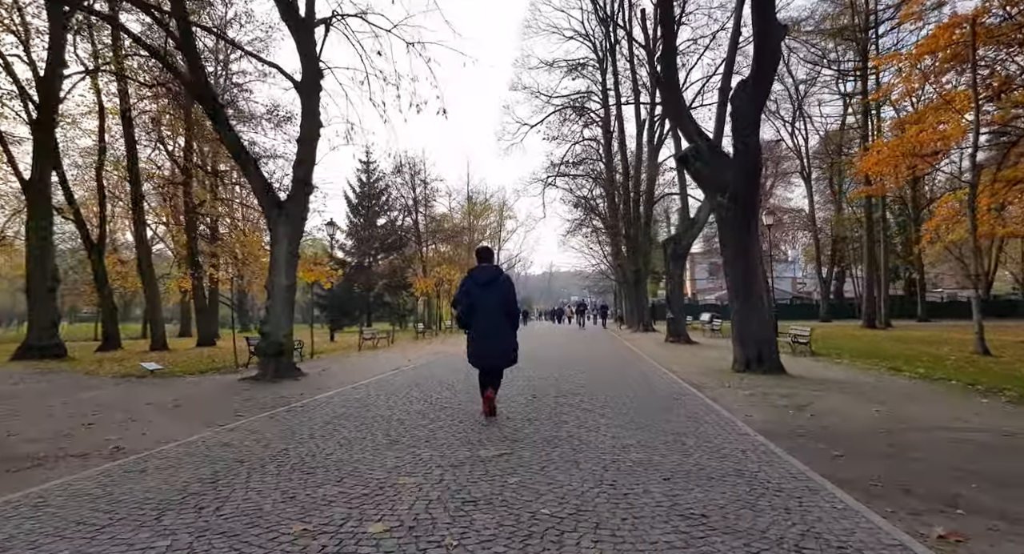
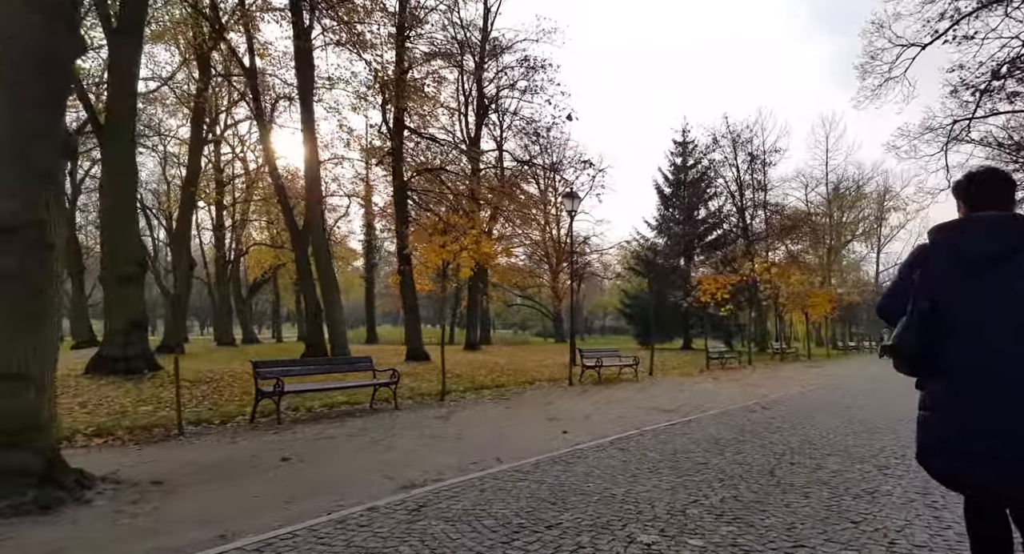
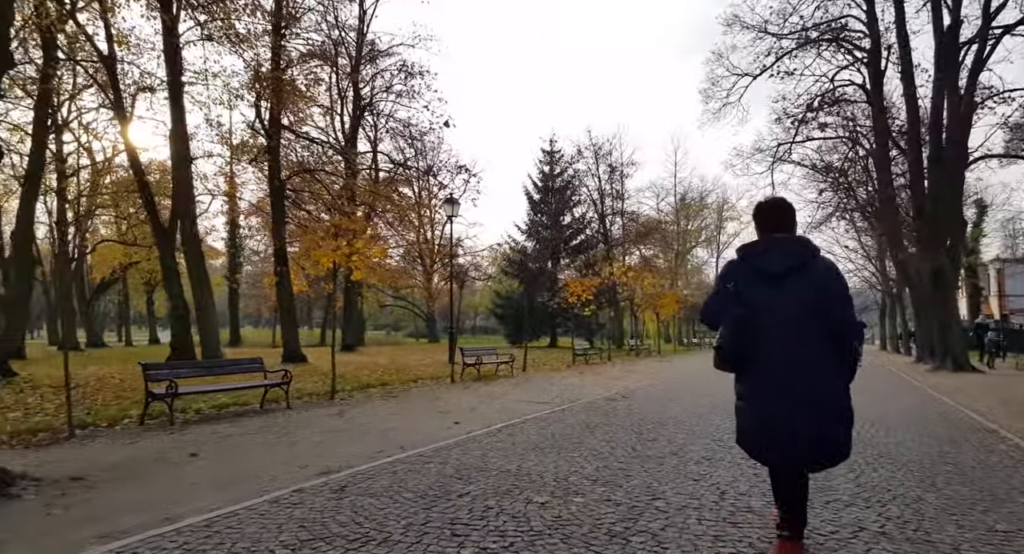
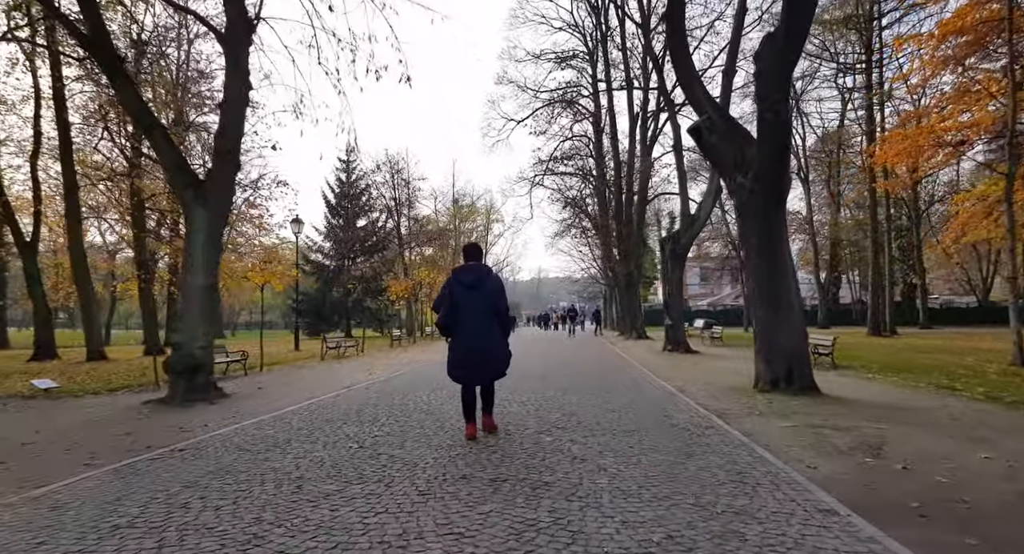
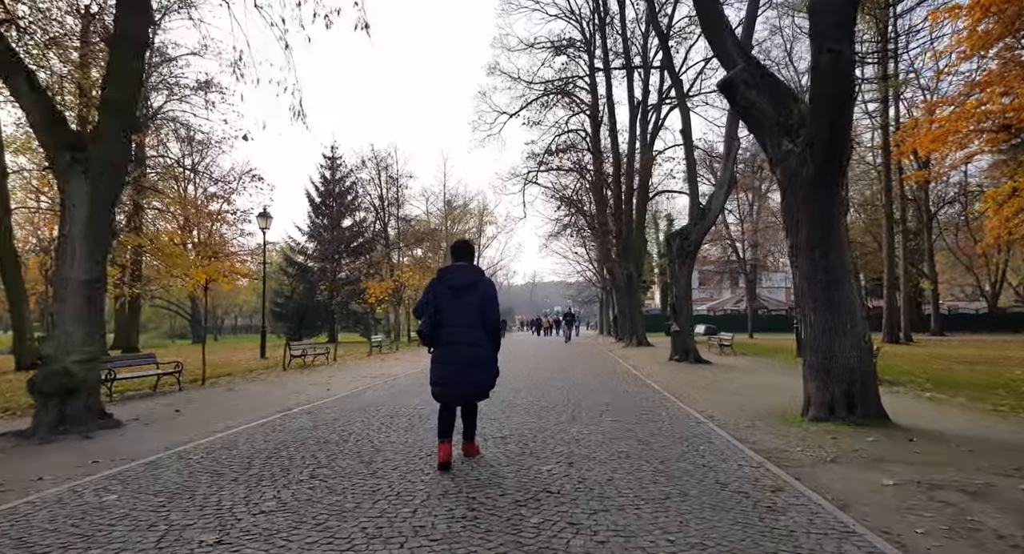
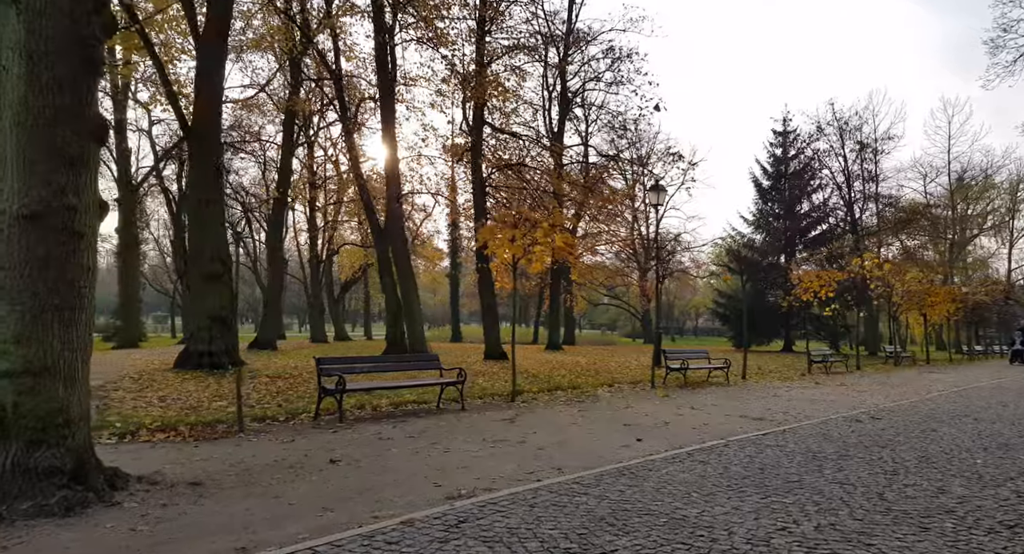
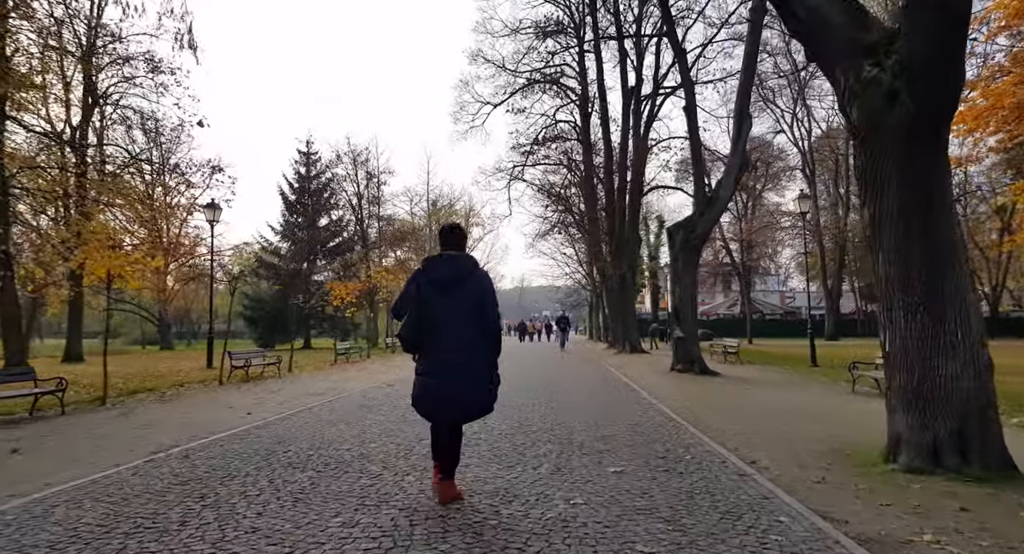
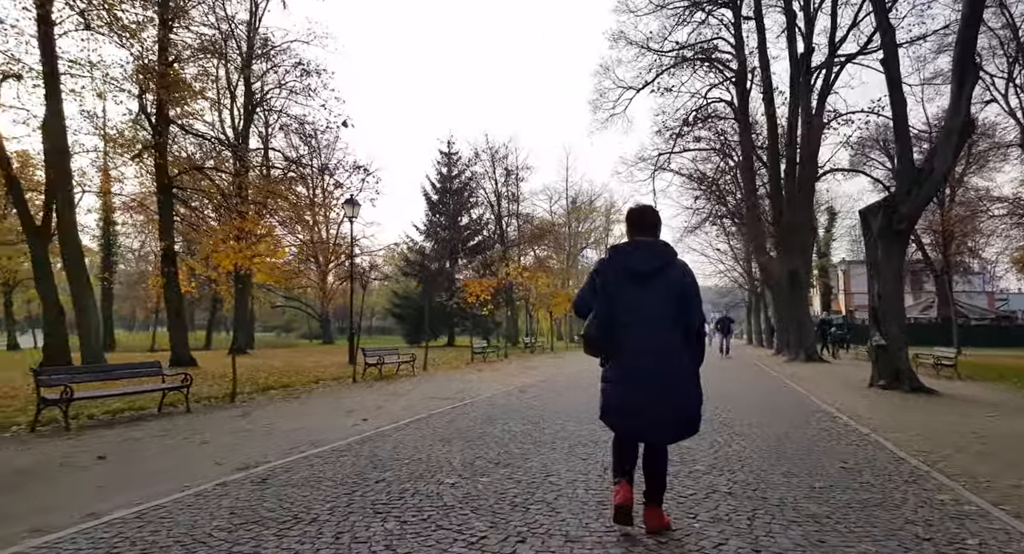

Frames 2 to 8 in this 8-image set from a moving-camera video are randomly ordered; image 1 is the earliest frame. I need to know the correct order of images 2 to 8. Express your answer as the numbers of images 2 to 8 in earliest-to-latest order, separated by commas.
4, 5, 7, 8, 3, 2, 6
